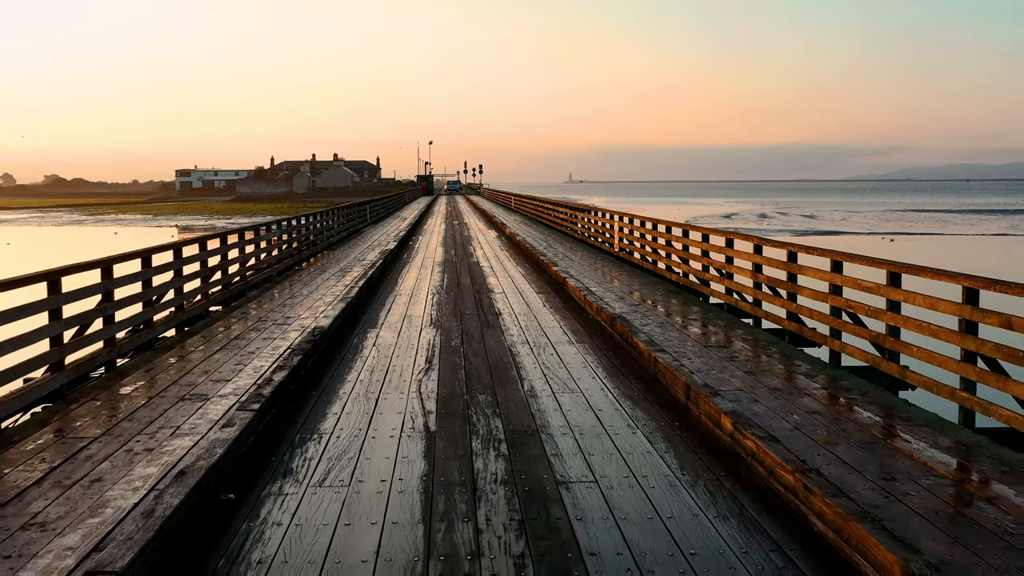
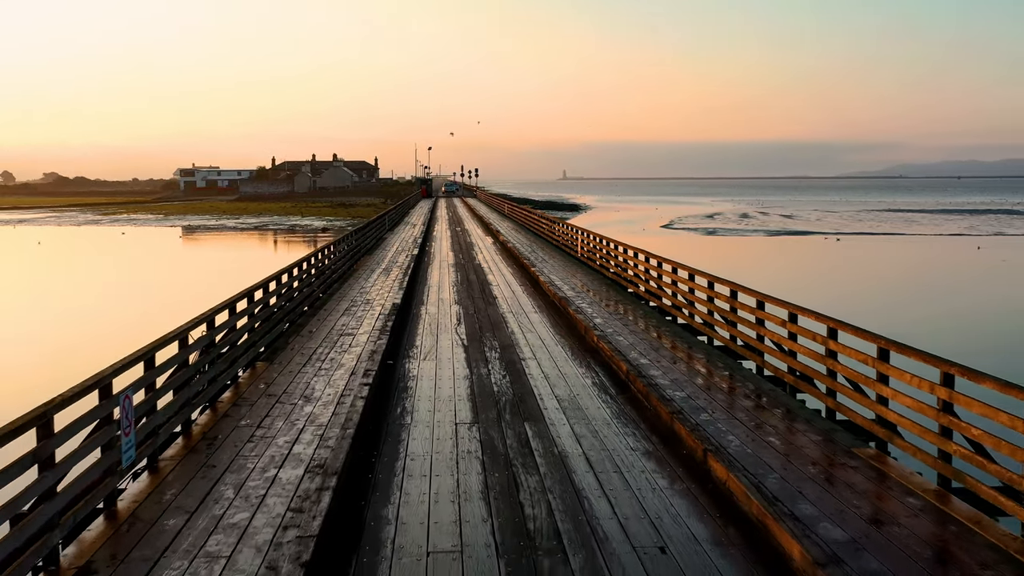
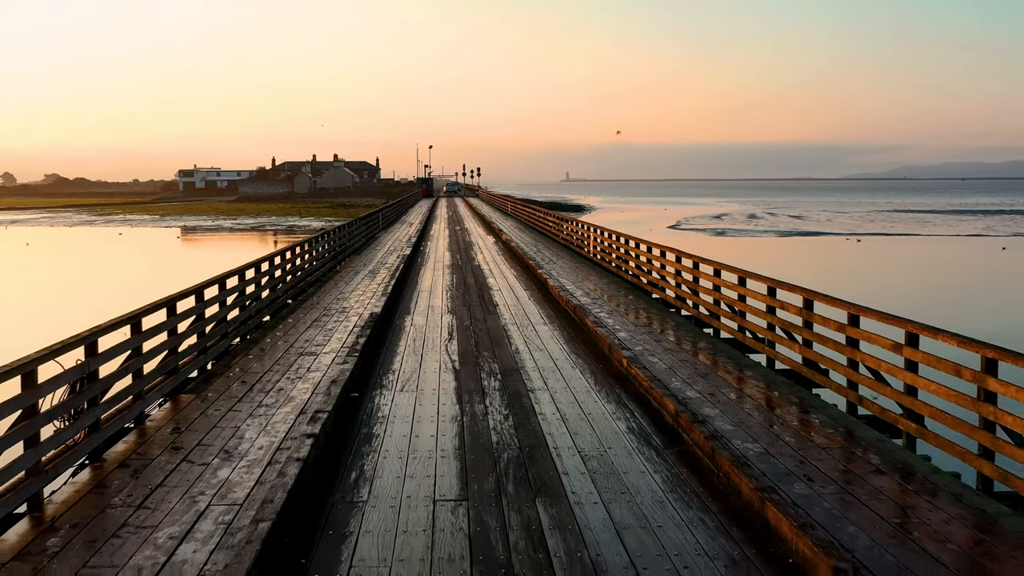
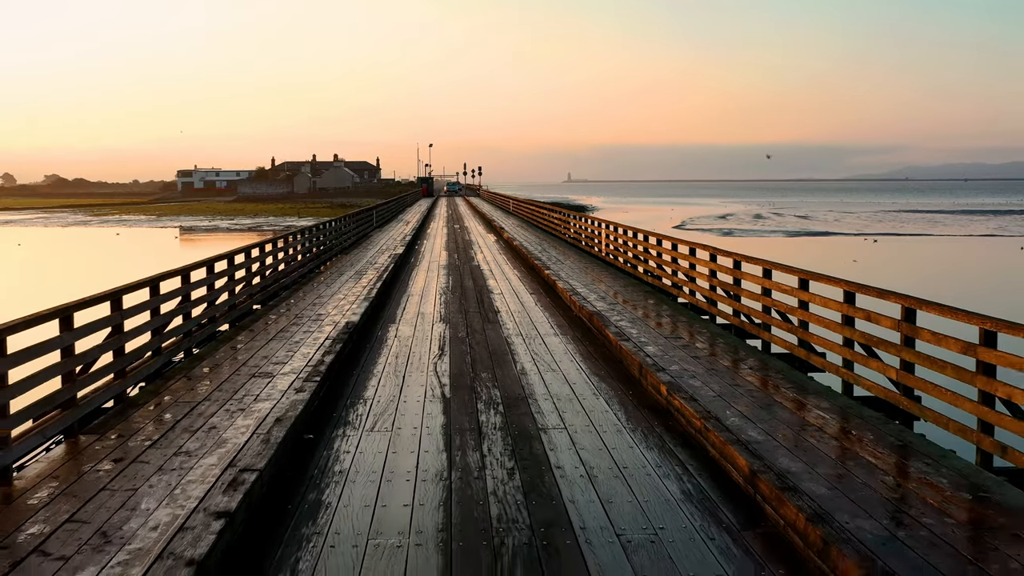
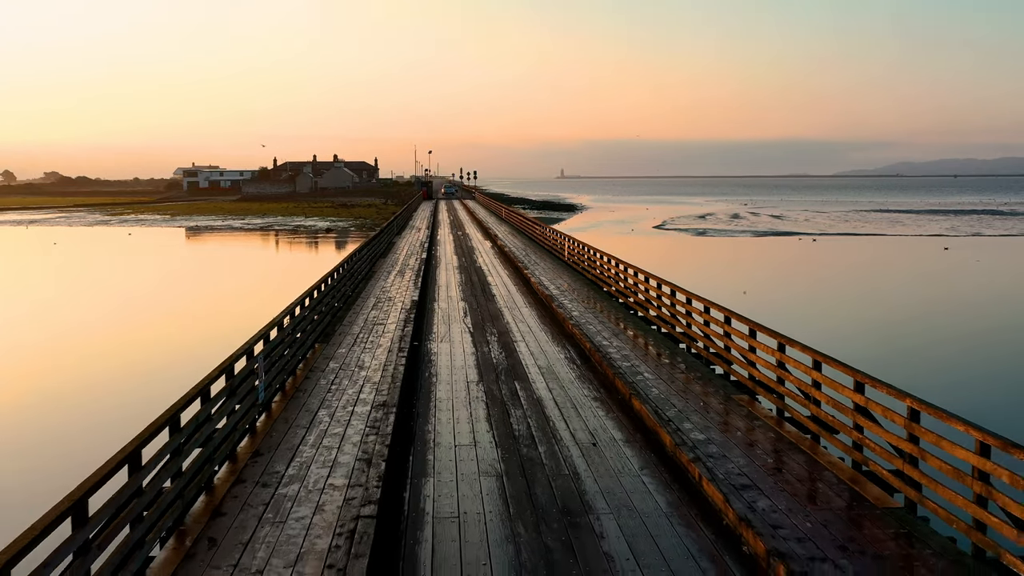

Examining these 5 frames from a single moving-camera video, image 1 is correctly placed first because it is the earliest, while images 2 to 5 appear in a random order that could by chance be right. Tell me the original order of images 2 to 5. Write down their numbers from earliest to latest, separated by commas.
4, 3, 2, 5
